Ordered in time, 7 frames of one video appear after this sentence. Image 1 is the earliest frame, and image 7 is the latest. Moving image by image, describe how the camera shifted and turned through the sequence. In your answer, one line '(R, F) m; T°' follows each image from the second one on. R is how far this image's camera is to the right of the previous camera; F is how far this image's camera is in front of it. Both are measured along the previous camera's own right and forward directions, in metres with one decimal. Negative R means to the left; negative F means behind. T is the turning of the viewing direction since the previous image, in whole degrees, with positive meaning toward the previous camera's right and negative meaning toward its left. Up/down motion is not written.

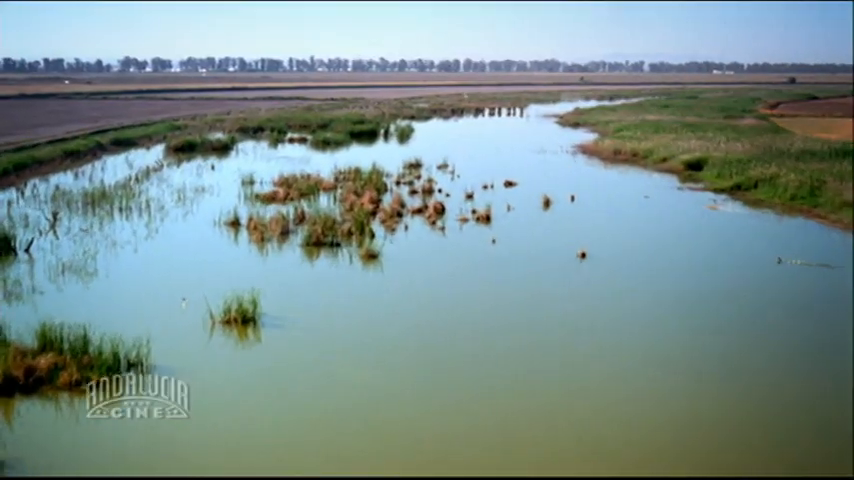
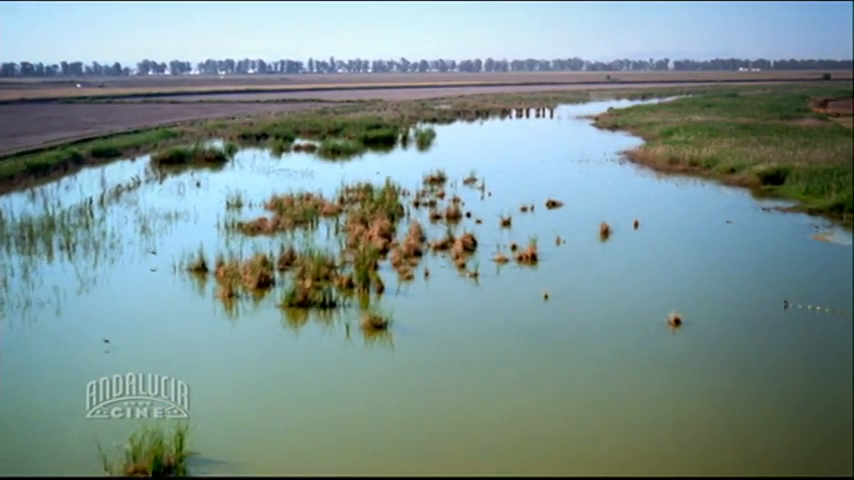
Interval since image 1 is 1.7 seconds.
(-0.1, +3.6) m; -1°
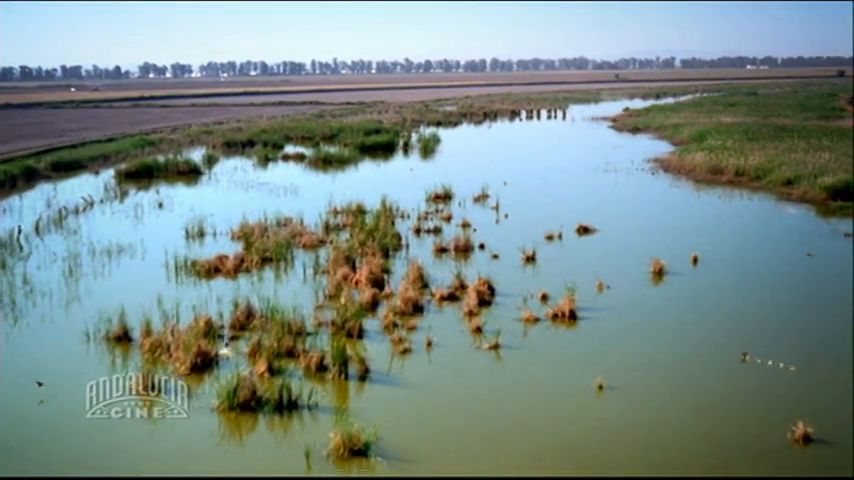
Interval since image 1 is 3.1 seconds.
(0.0, +2.9) m; 0°
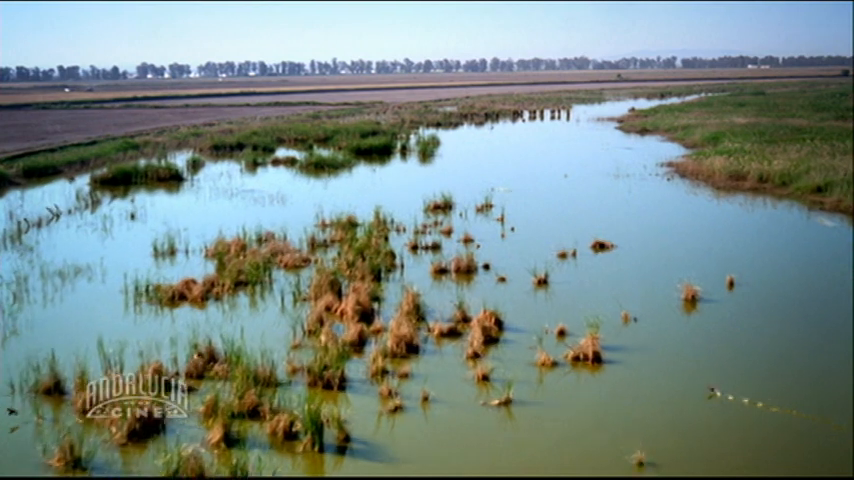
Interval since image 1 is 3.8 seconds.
(0.0, +1.4) m; 0°
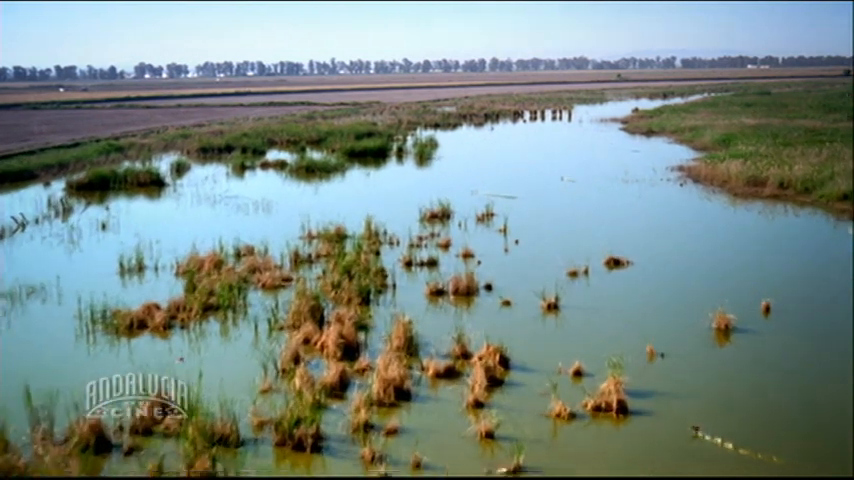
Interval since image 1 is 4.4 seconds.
(0.0, +1.2) m; 0°
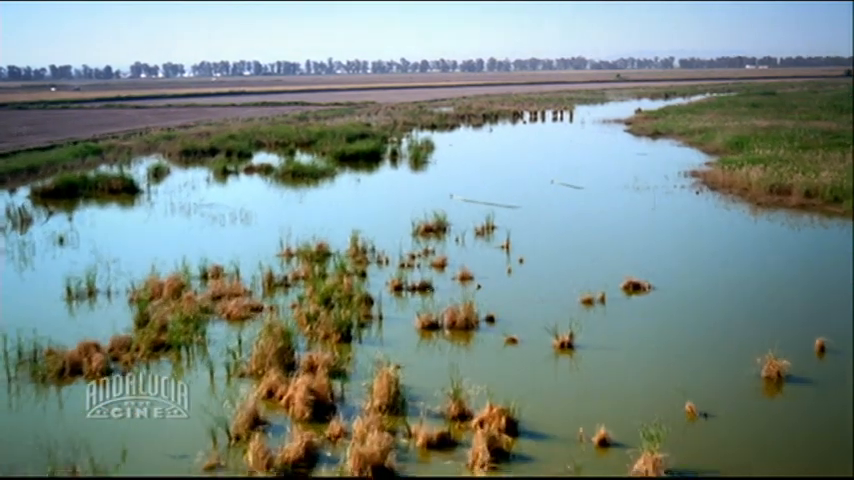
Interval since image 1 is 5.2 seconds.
(+0.1, +1.4) m; 0°
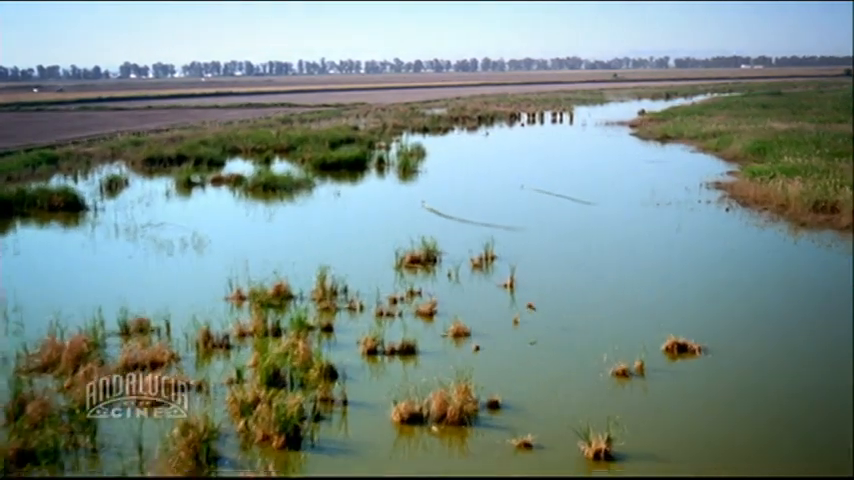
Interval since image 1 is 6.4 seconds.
(+0.1, +2.2) m; 0°
